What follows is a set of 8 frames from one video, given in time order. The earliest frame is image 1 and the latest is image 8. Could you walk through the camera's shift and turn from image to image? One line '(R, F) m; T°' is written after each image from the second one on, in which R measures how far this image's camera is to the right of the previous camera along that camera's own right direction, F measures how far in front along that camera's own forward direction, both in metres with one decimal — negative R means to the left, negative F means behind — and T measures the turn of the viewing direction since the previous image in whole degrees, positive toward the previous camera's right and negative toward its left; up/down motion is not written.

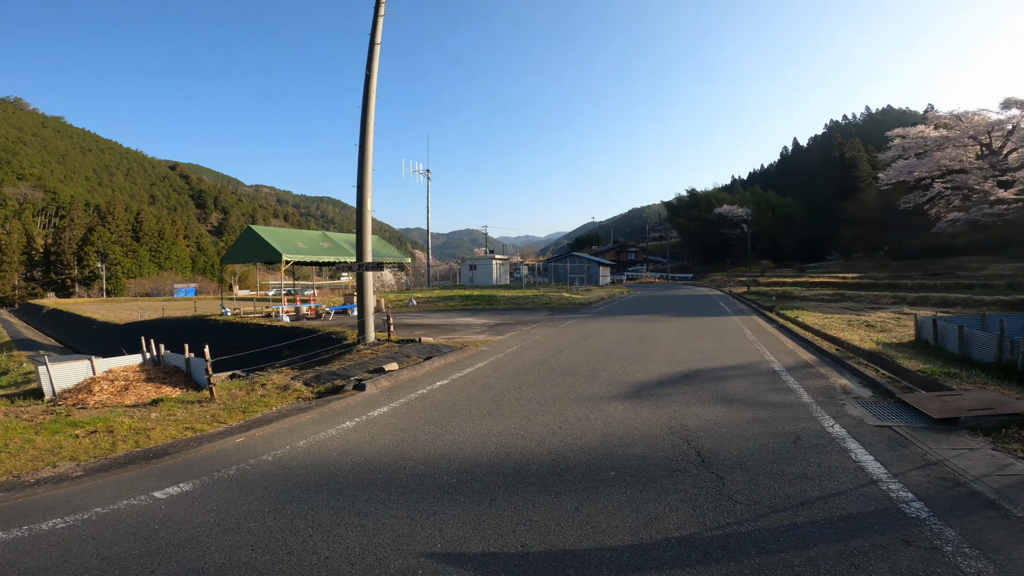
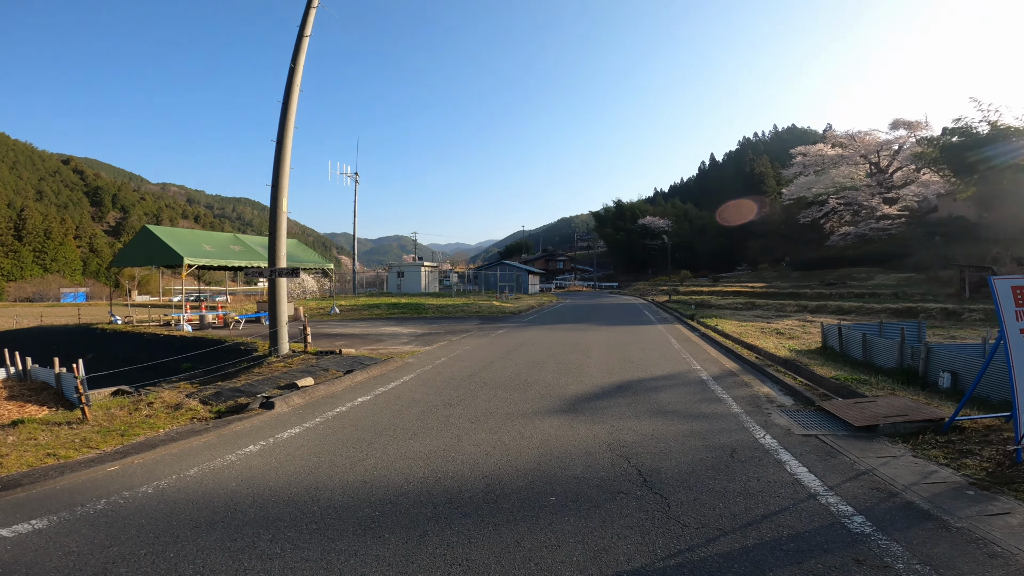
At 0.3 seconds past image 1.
(0.0, +0.4) m; +8°
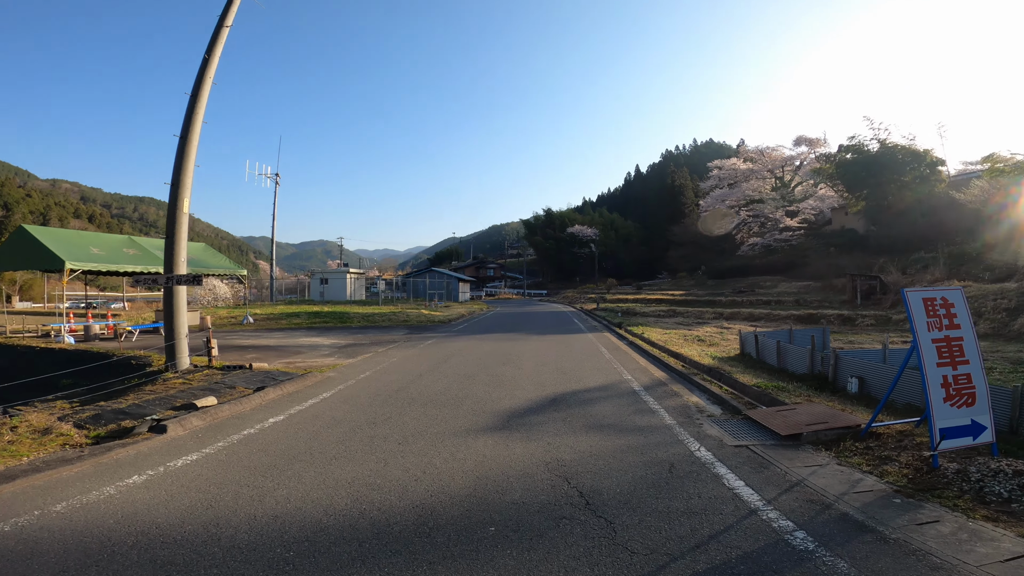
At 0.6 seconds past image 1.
(0.0, +0.3) m; +8°
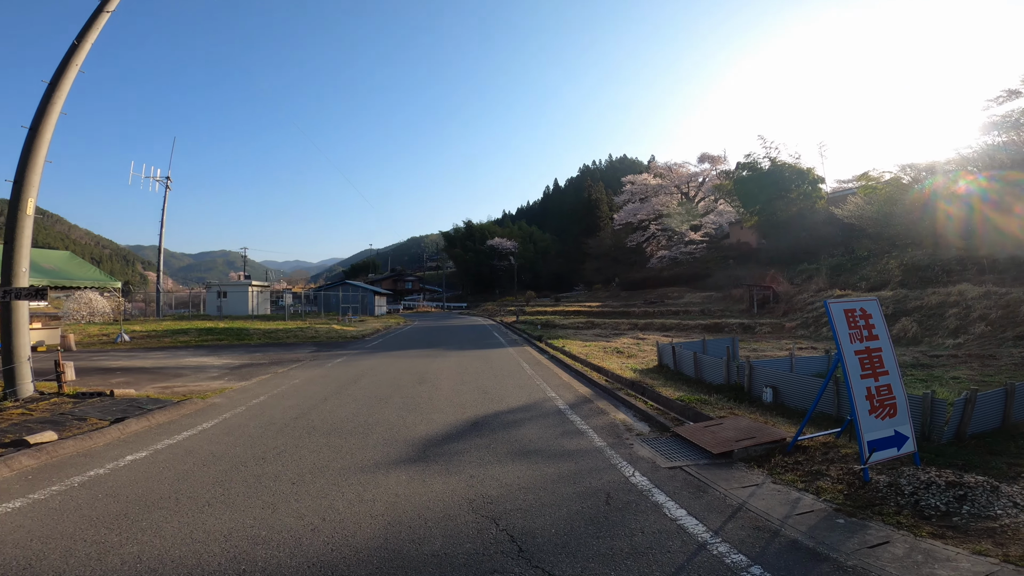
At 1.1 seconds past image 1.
(0.0, +0.5) m; +9°
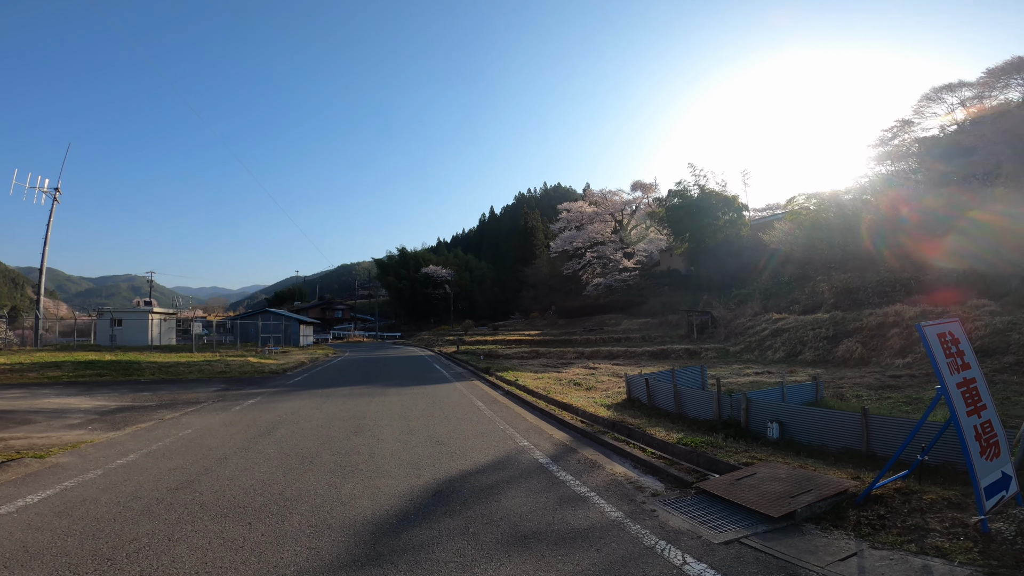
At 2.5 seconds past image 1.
(-0.4, +1.4) m; +7°
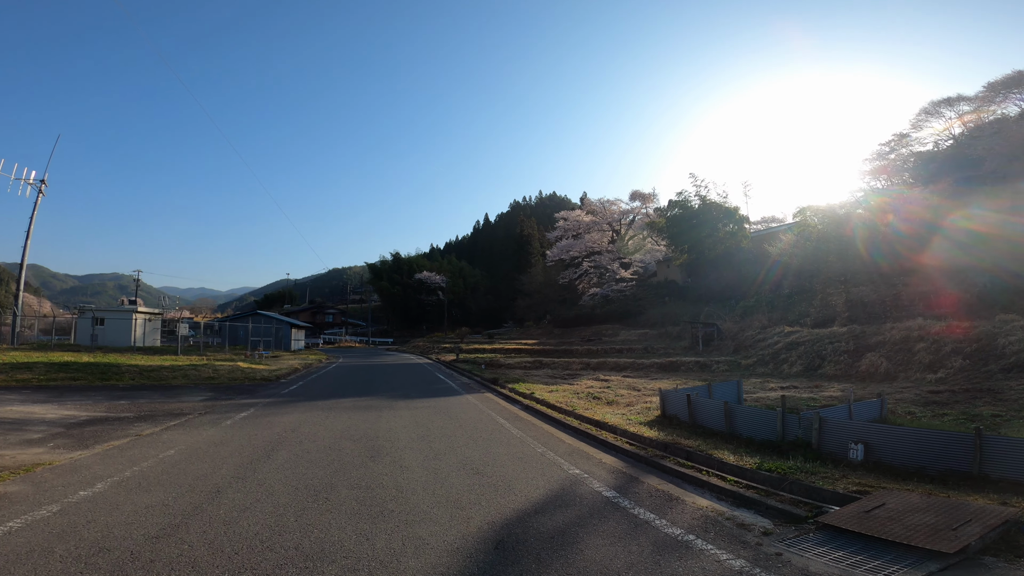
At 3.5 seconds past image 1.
(-0.6, +0.9) m; +1°
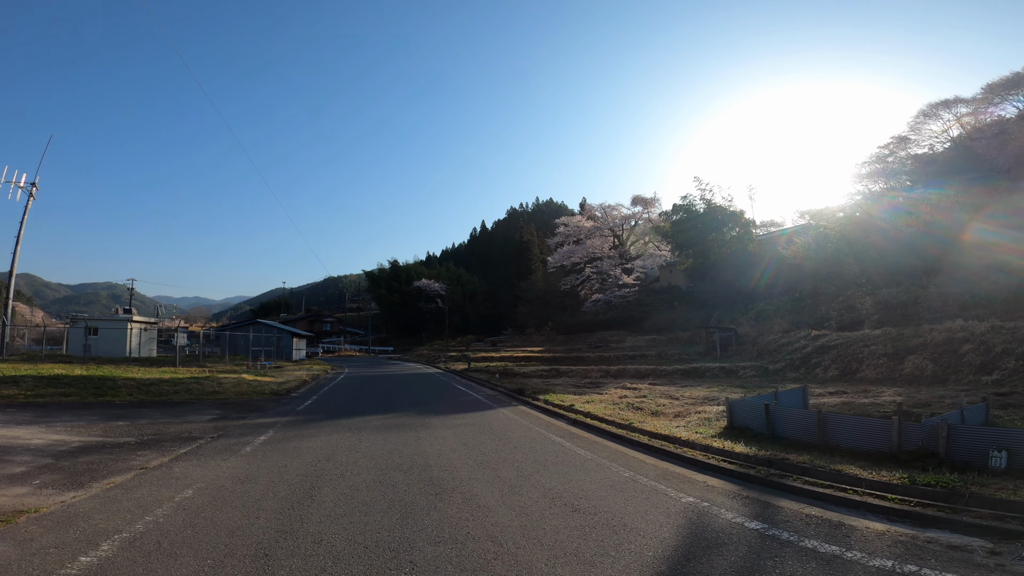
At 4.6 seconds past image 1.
(-0.9, +1.0) m; +1°
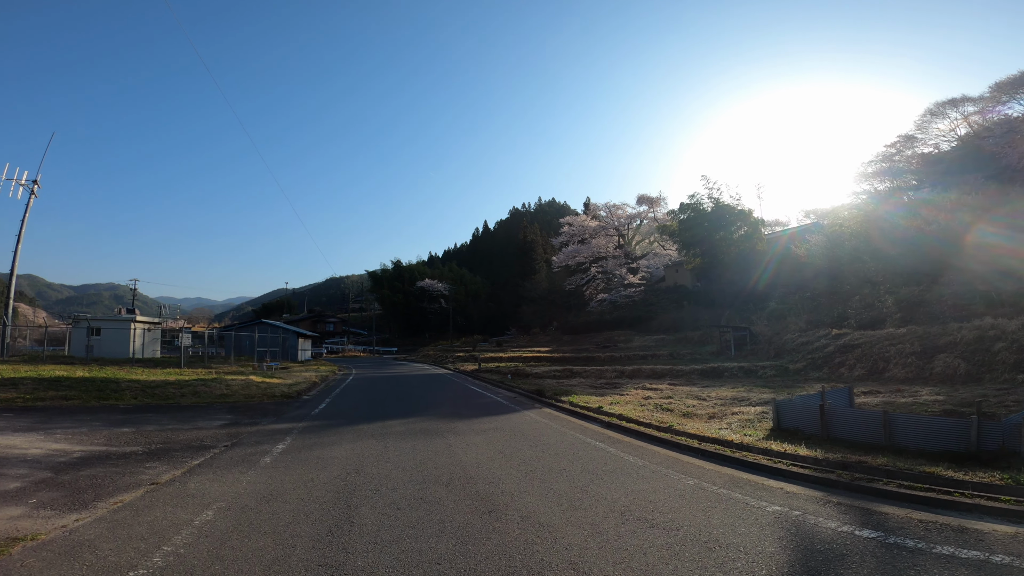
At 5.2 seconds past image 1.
(-0.5, +0.6) m; 0°
